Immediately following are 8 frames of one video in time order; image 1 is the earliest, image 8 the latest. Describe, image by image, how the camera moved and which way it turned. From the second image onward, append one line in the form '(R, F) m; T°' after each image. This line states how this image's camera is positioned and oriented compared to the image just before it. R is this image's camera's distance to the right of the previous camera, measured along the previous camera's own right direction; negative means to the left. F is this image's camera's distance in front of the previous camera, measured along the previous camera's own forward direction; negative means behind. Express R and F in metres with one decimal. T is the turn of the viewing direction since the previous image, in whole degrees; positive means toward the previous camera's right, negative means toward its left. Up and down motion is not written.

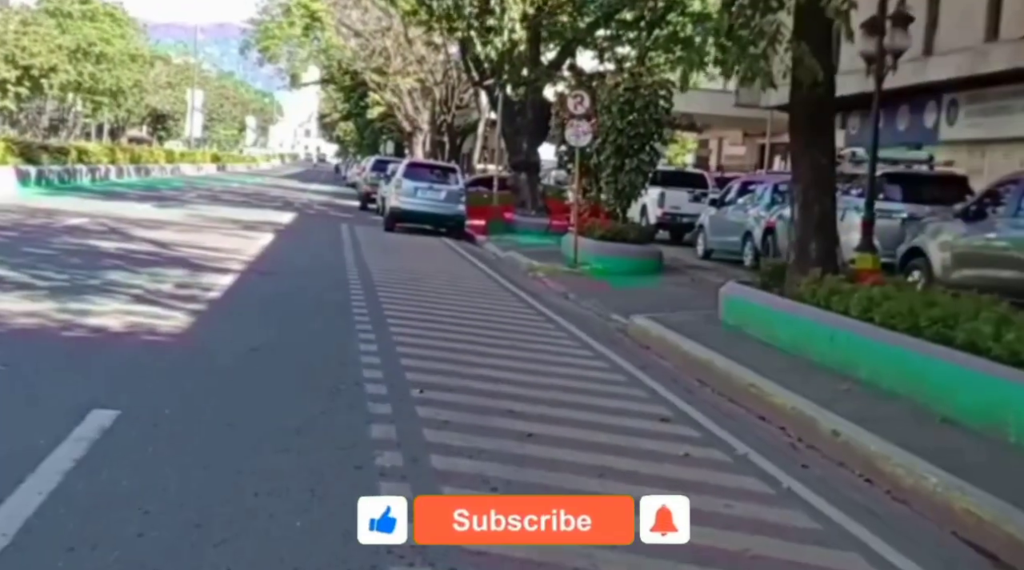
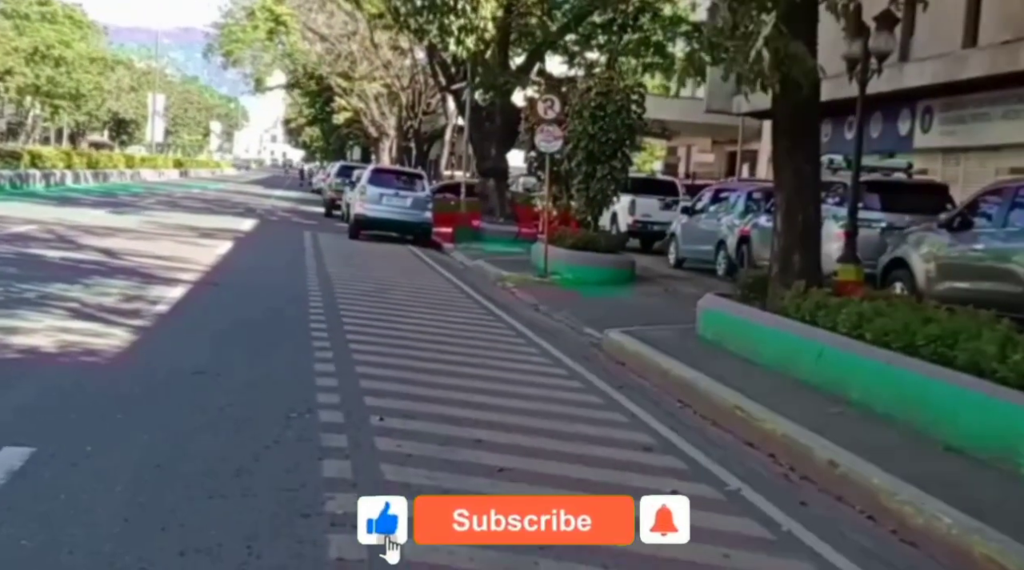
(0.0, +0.7) m; +2°
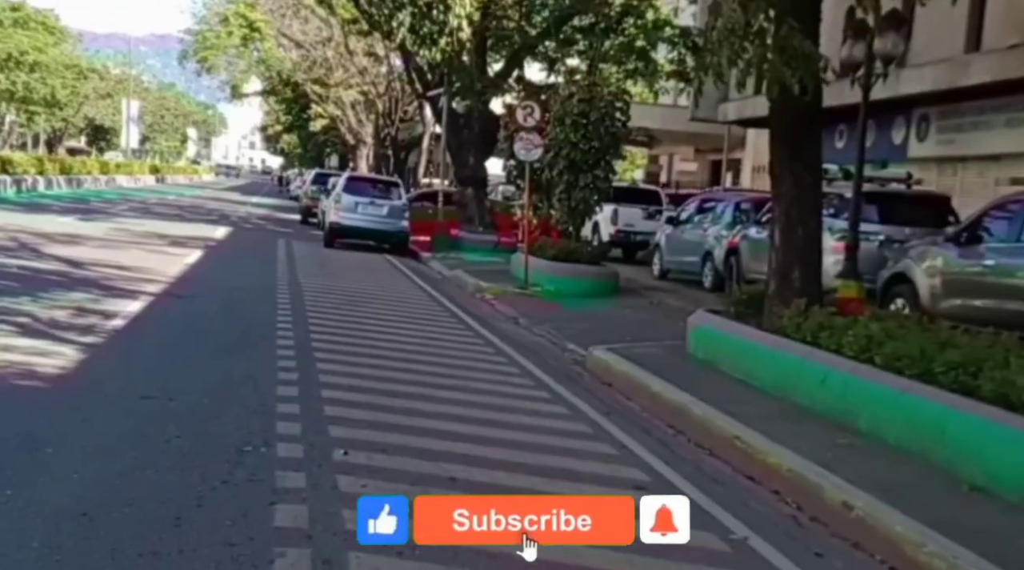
(0.0, +0.8) m; +1°
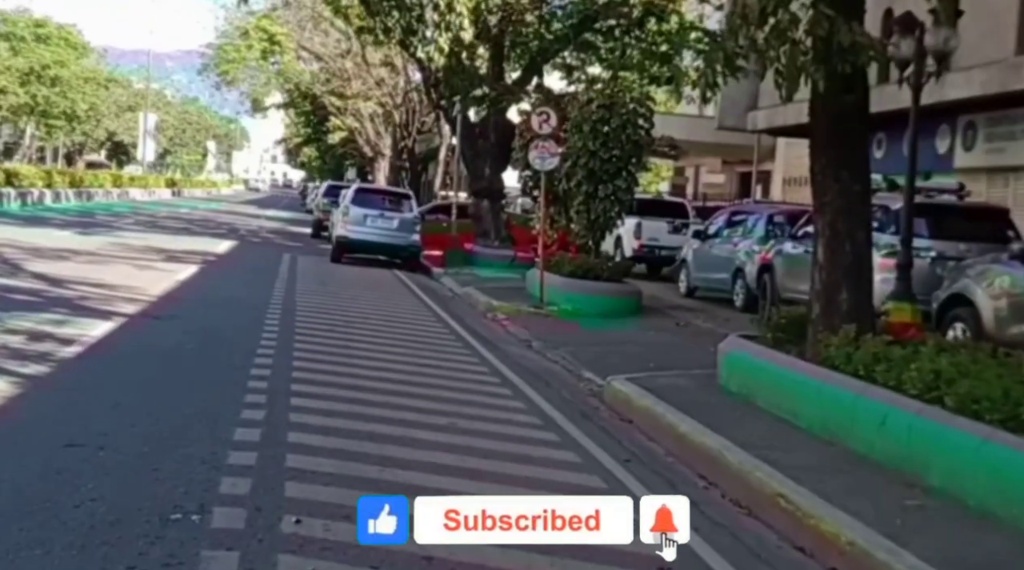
(+0.1, +1.4) m; -1°
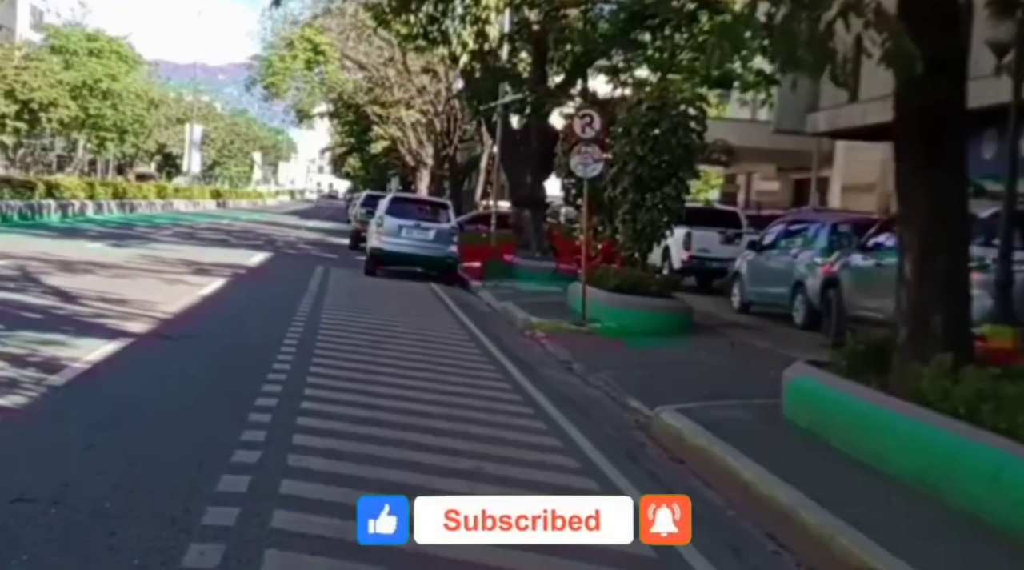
(+0.1, +1.2) m; -2°
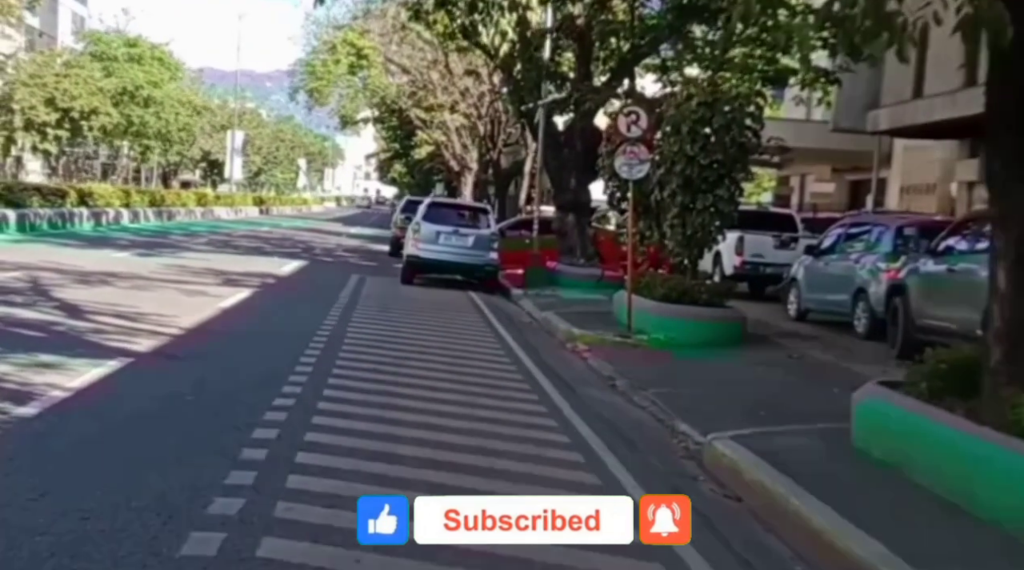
(+0.1, +1.1) m; -2°
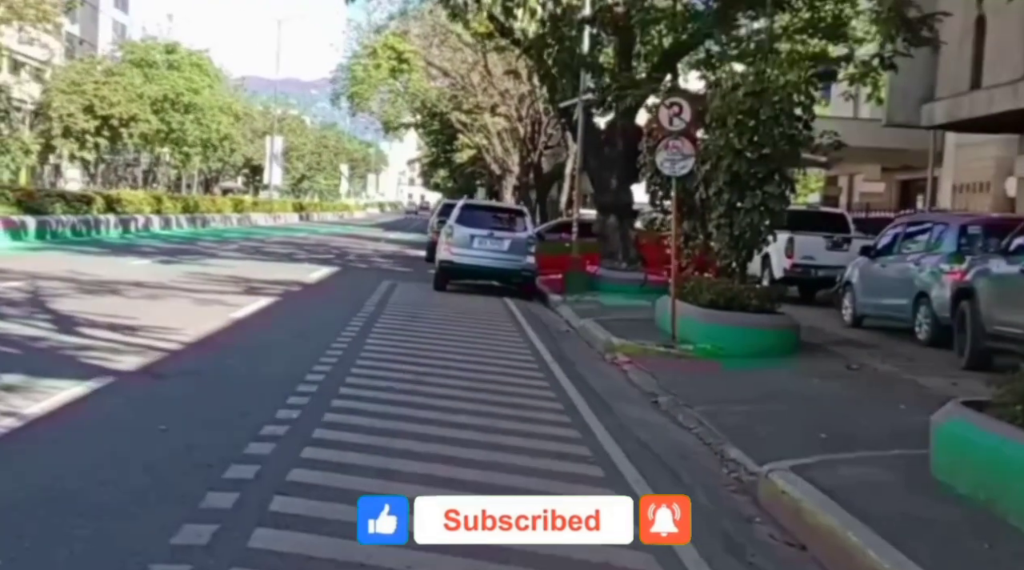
(+0.2, +1.2) m; -2°
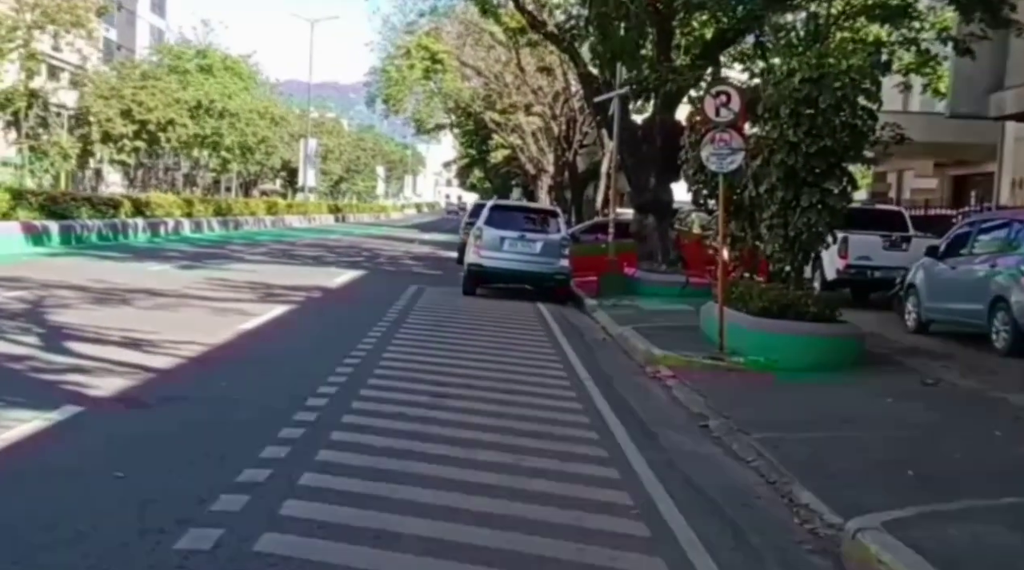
(+0.1, +1.4) m; -2°
